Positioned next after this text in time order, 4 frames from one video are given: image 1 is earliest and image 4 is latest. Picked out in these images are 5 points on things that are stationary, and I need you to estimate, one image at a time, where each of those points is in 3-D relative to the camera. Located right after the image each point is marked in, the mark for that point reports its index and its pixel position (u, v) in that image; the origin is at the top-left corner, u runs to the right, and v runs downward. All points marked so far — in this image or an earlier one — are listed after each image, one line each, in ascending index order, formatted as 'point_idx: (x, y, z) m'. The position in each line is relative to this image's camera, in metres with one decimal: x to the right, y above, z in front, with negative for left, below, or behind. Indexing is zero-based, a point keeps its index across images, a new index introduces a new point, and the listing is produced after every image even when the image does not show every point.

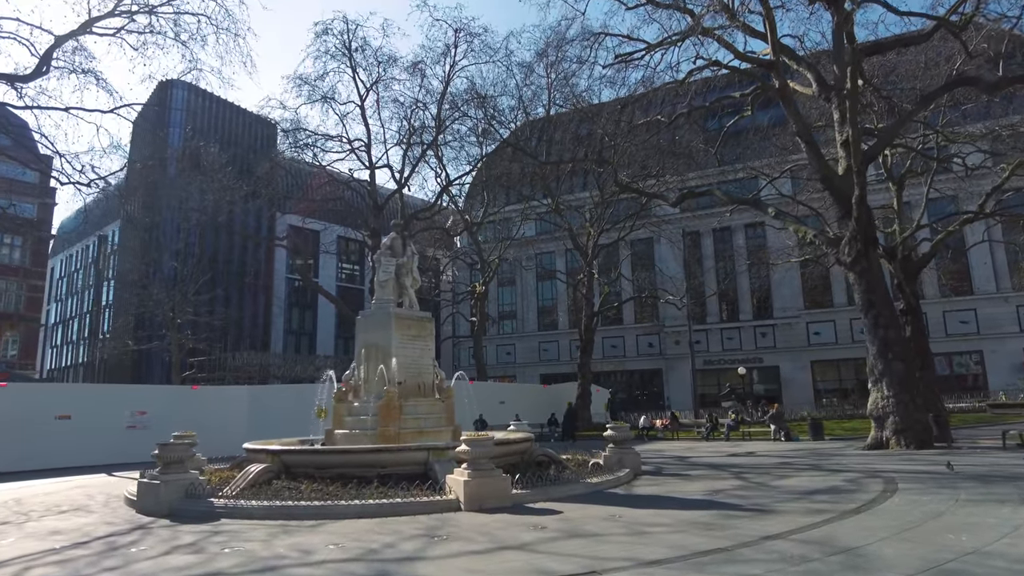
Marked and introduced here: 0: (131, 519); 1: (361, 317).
0: (-4.6, -2.8, +8.3) m
1: (-2.8, -0.6, +12.6) m
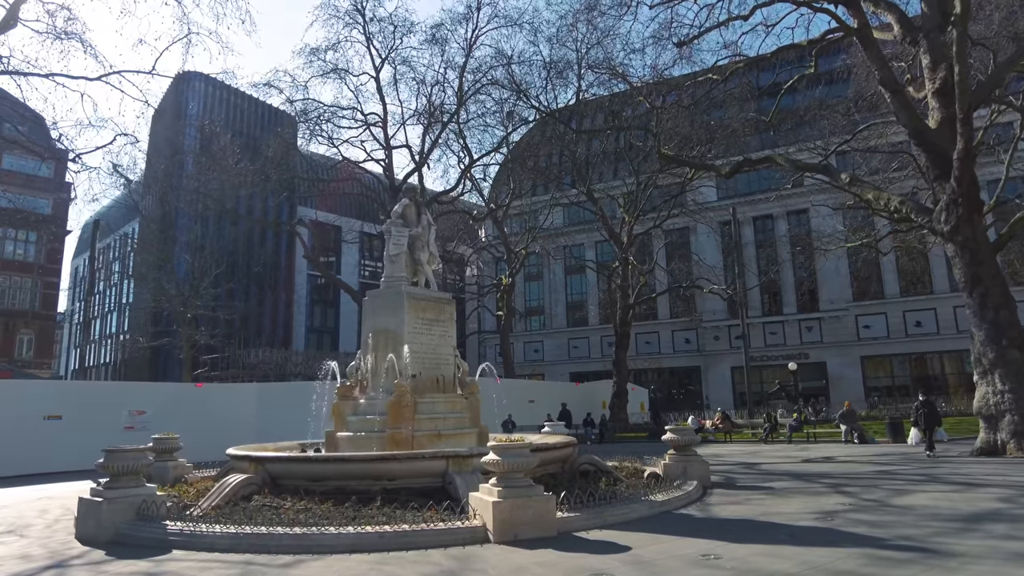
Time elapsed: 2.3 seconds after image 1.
0: (-4.2, -2.5, +6.4) m
1: (-2.3, -0.2, +10.6) m
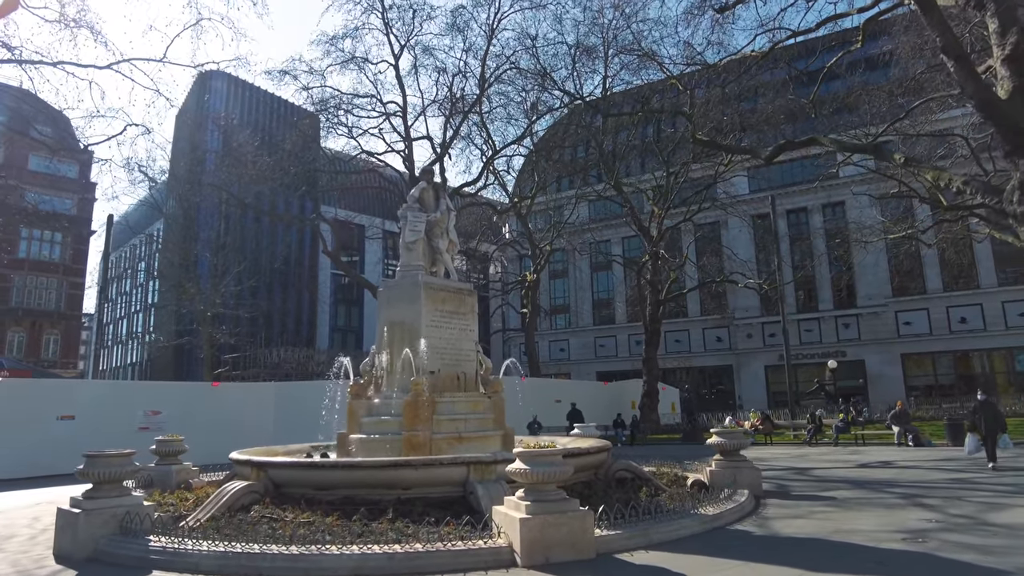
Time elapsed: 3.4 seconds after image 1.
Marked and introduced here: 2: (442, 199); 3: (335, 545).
0: (-4.0, -2.3, +5.6) m
1: (-1.9, 0.0, +9.8) m
2: (-1.1, +1.4, +10.5) m
3: (-1.4, -2.1, +5.5) m
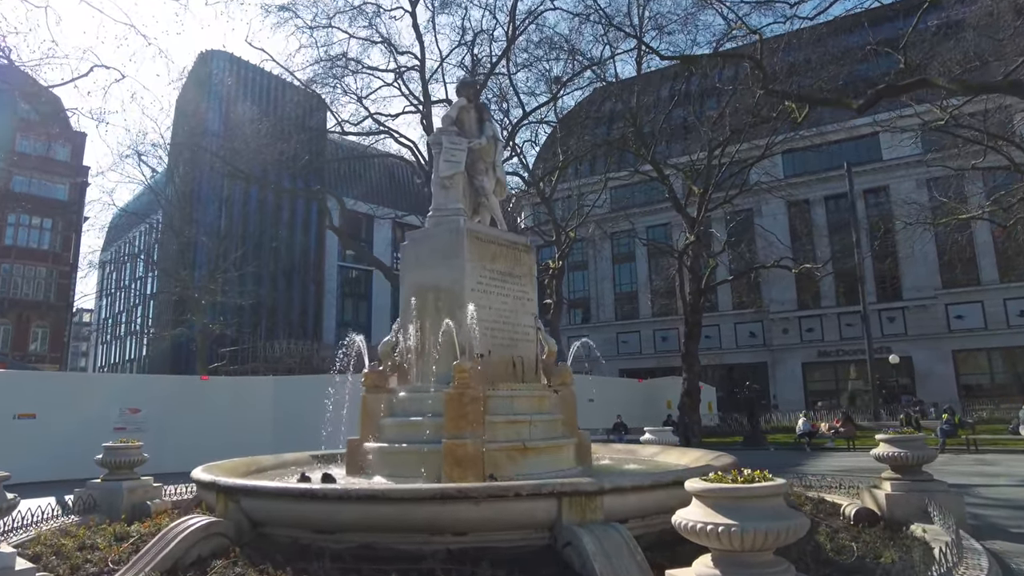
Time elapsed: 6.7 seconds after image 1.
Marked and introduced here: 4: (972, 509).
0: (-3.2, -1.8, +3.0) m
1: (-1.1, +0.5, +7.2) m
2: (-0.3, +1.9, +7.9) m
3: (-0.7, -1.6, +2.8) m
4: (+4.7, -2.3, +7.0) m
